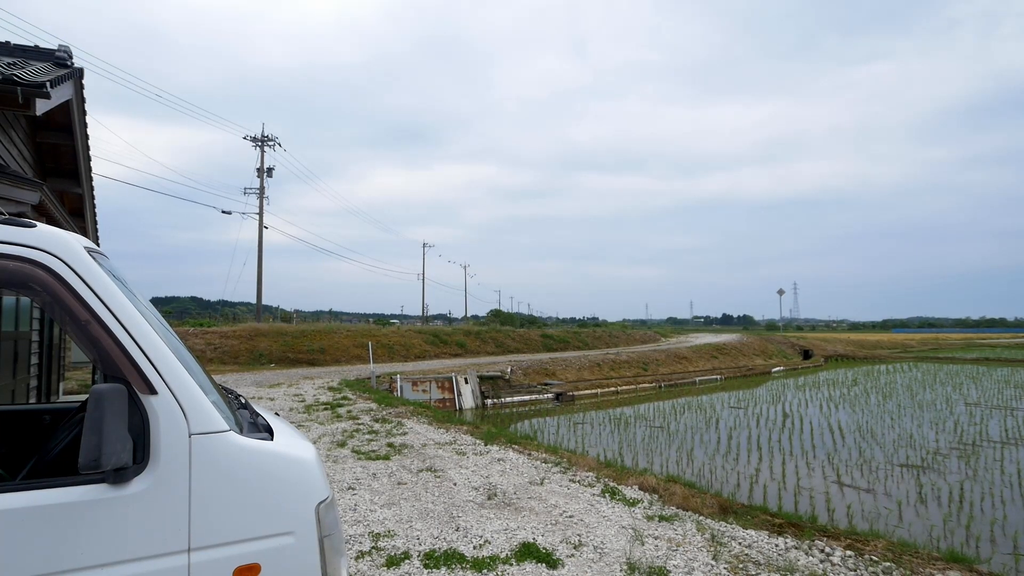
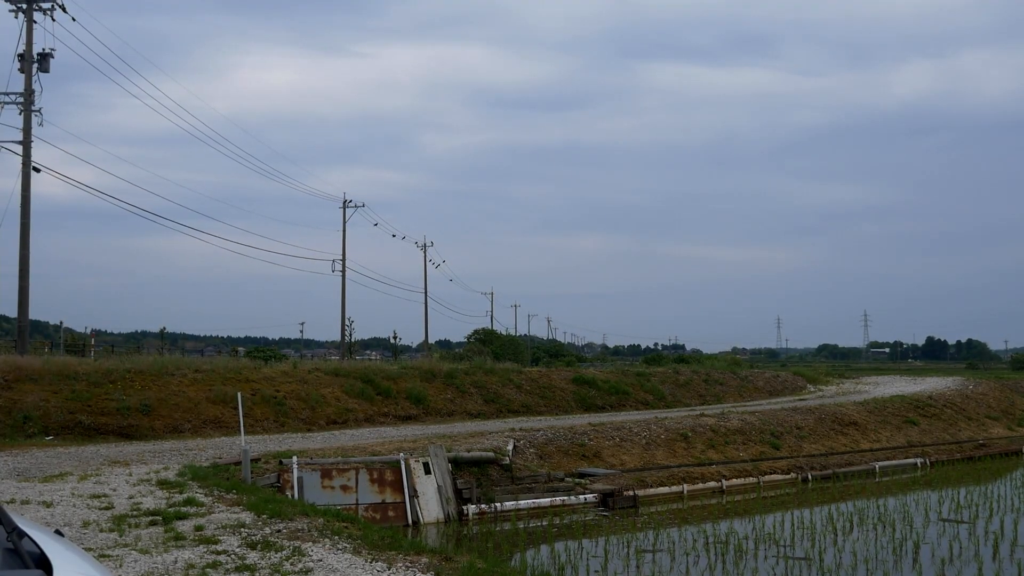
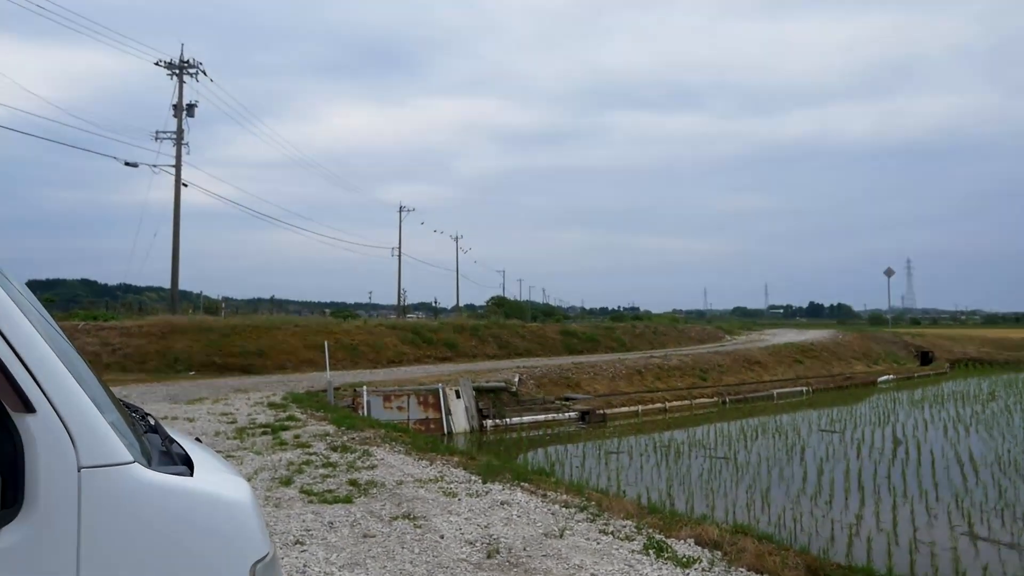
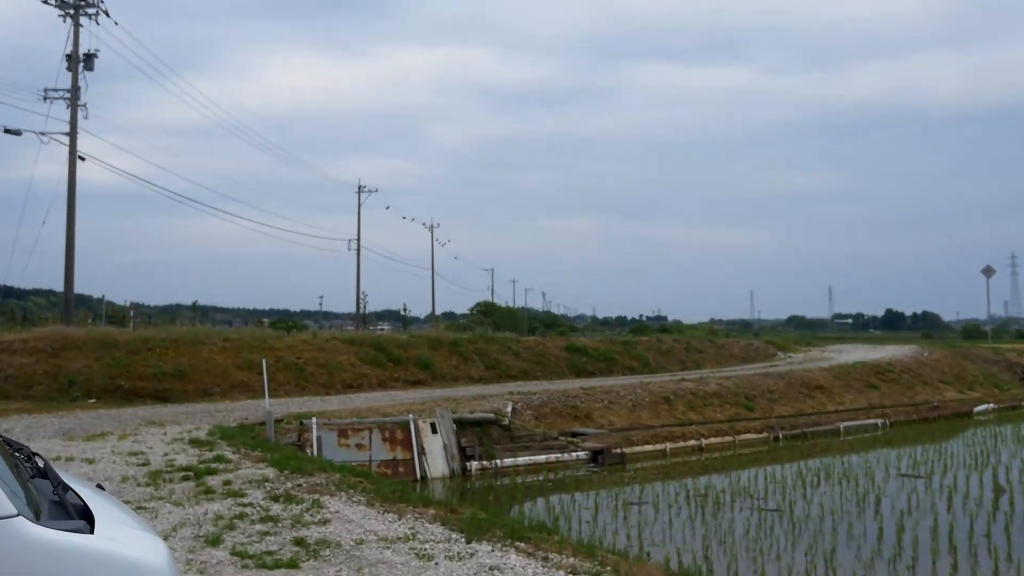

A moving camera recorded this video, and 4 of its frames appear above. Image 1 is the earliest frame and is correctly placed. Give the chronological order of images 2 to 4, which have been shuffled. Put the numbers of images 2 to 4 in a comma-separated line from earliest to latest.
3, 4, 2
